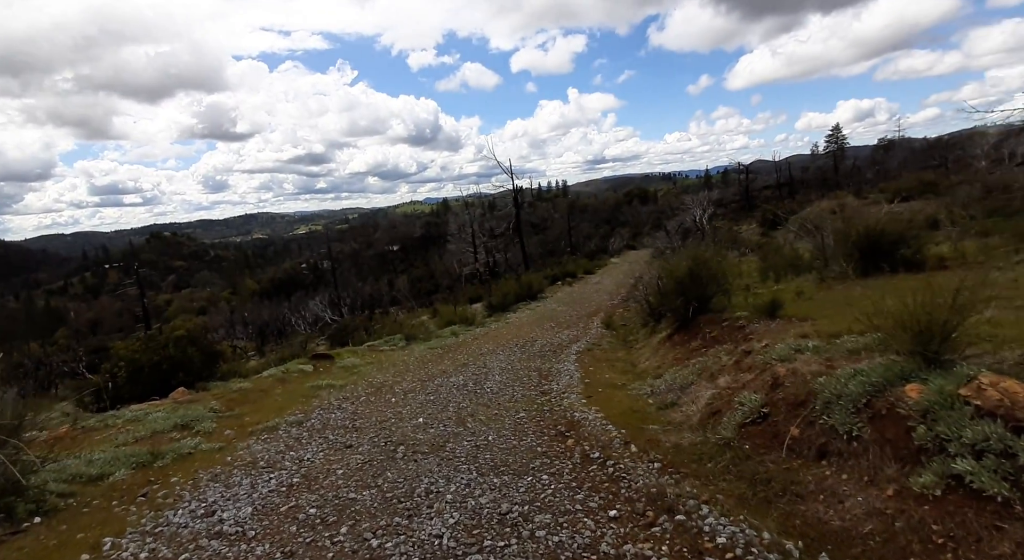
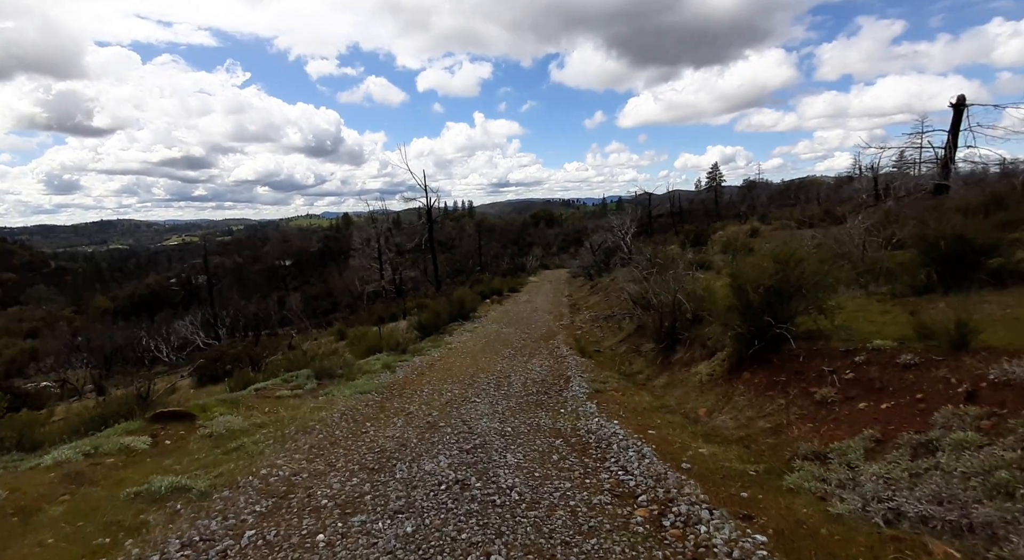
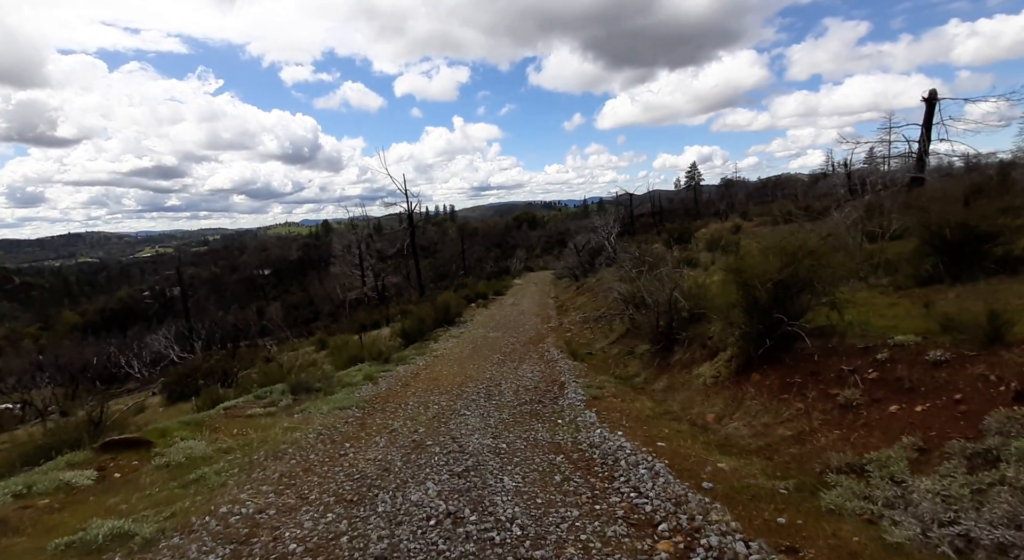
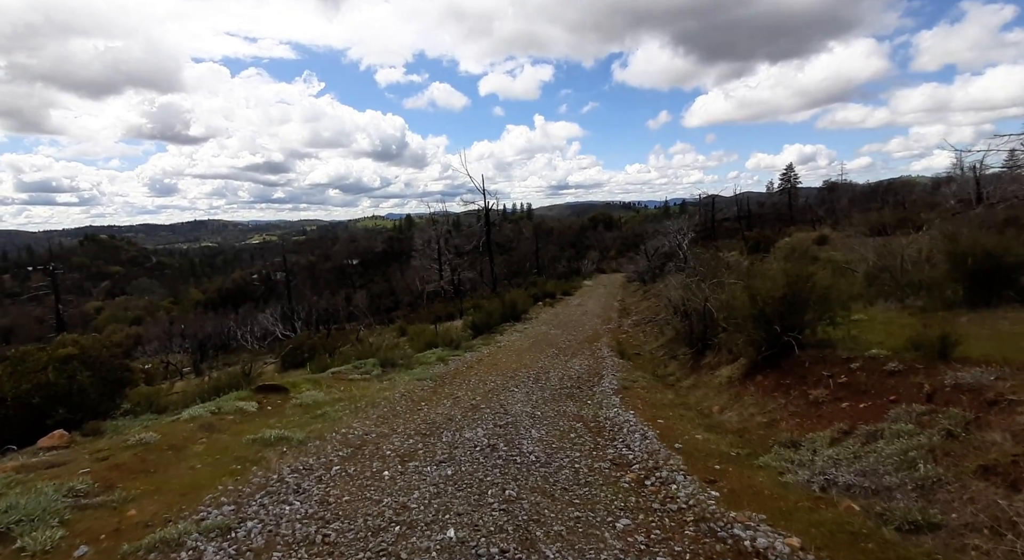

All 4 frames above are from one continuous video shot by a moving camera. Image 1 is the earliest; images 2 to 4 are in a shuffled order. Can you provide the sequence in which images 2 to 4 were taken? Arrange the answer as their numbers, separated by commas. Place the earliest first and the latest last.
4, 2, 3
